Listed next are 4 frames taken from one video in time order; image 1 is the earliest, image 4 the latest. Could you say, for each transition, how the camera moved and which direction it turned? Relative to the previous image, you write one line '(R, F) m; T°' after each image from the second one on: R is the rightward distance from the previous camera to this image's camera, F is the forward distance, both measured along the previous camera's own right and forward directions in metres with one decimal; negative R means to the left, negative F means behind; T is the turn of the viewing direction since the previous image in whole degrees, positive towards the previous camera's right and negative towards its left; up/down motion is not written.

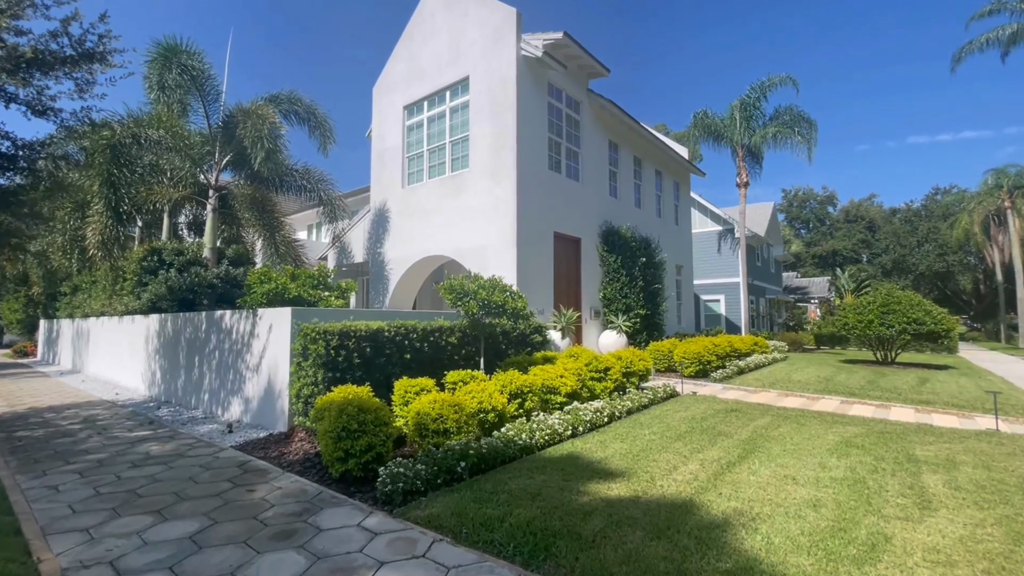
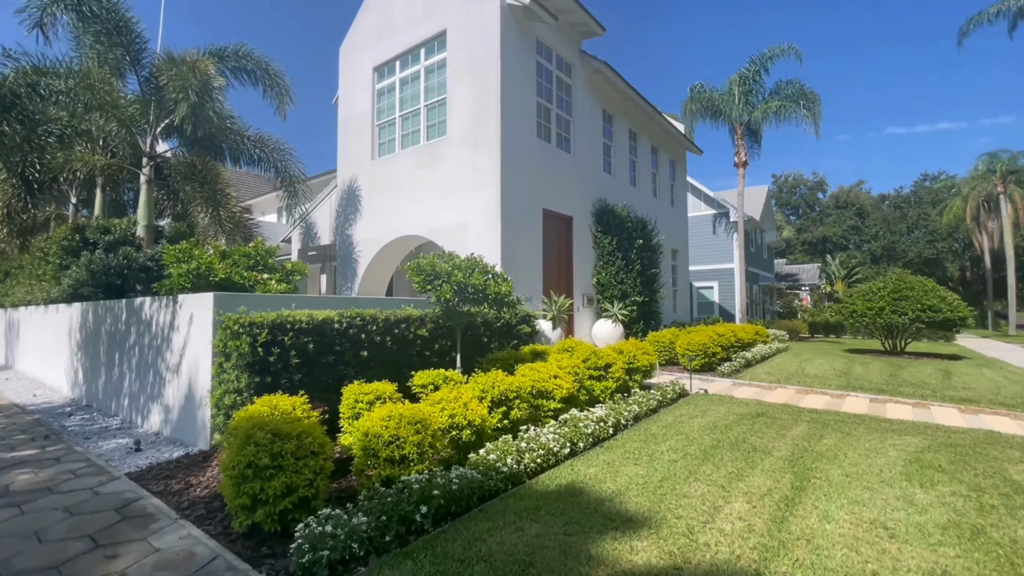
(0.0, +1.6) m; +2°
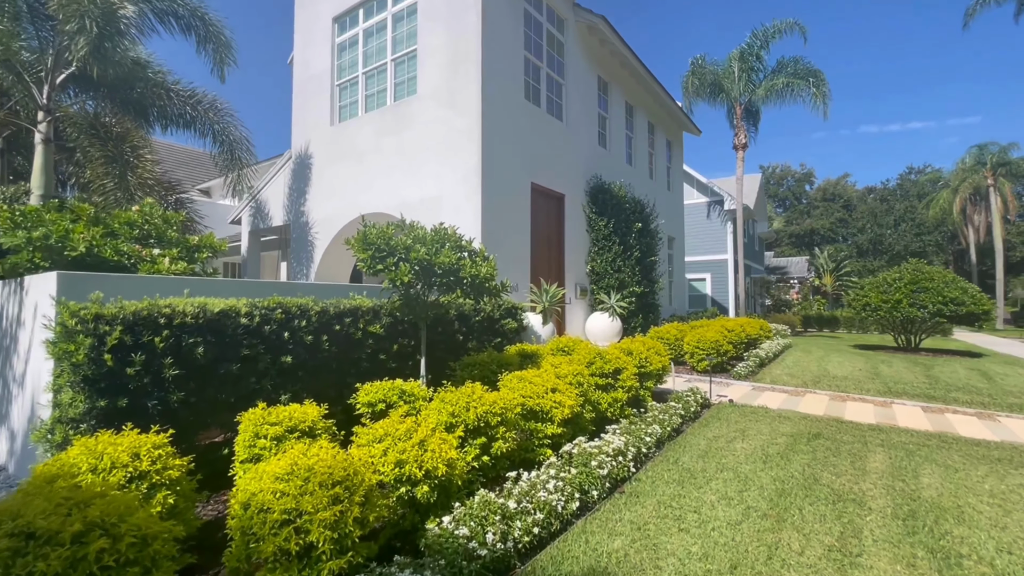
(0.0, +1.9) m; +2°
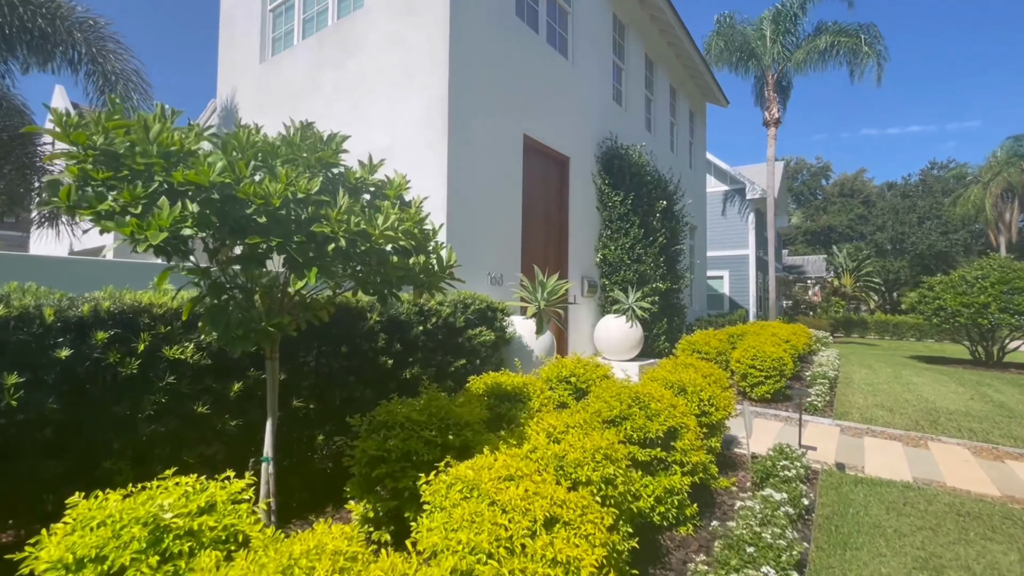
(+0.3, +3.0) m; 0°
